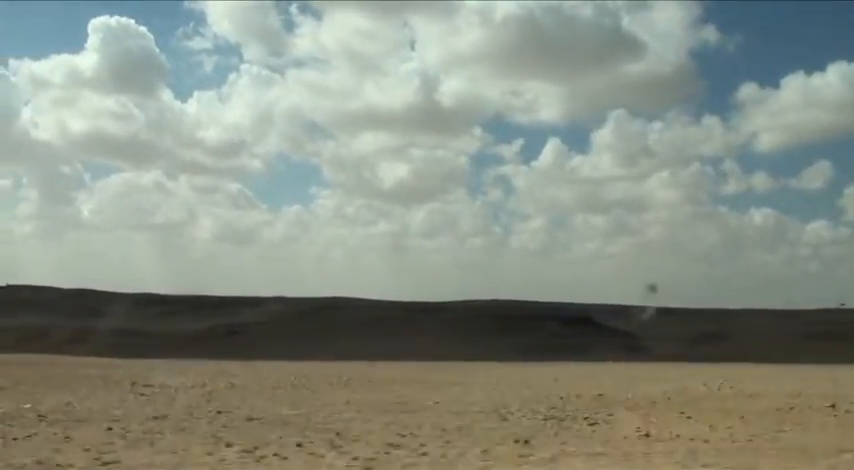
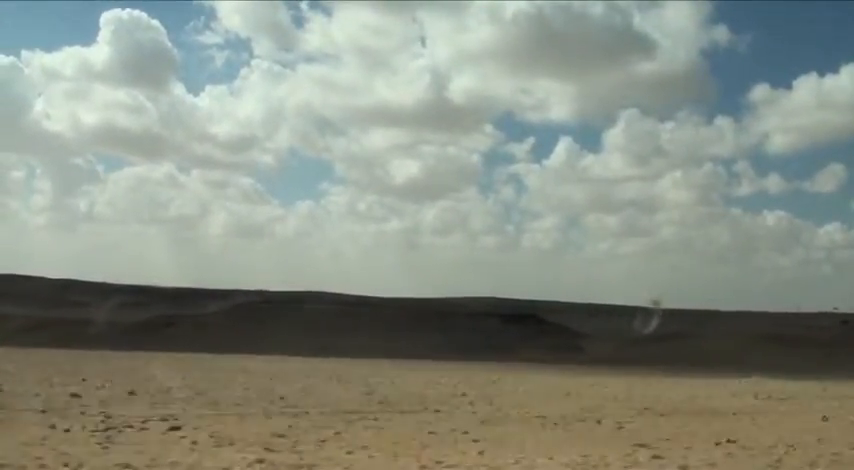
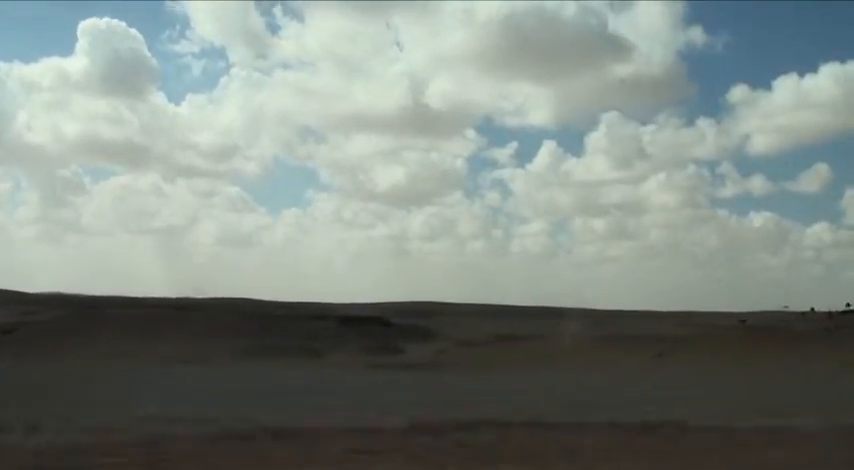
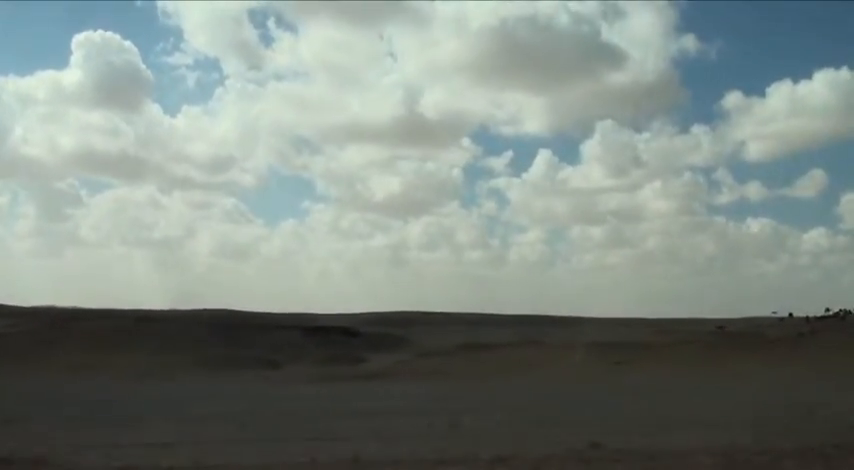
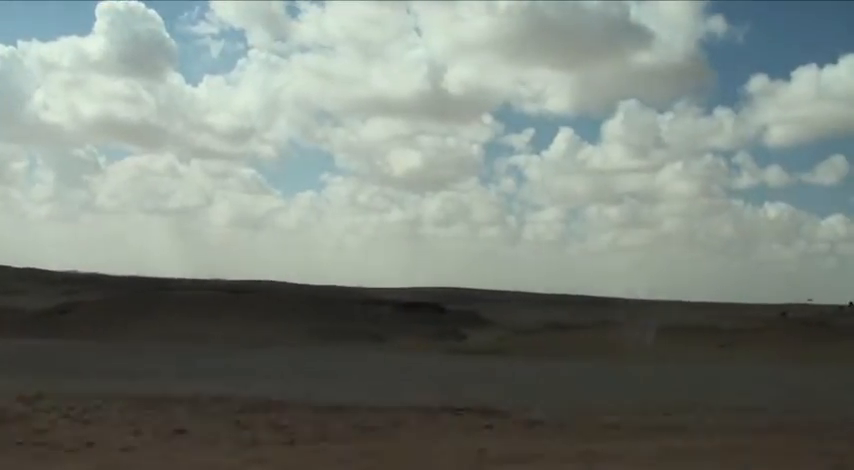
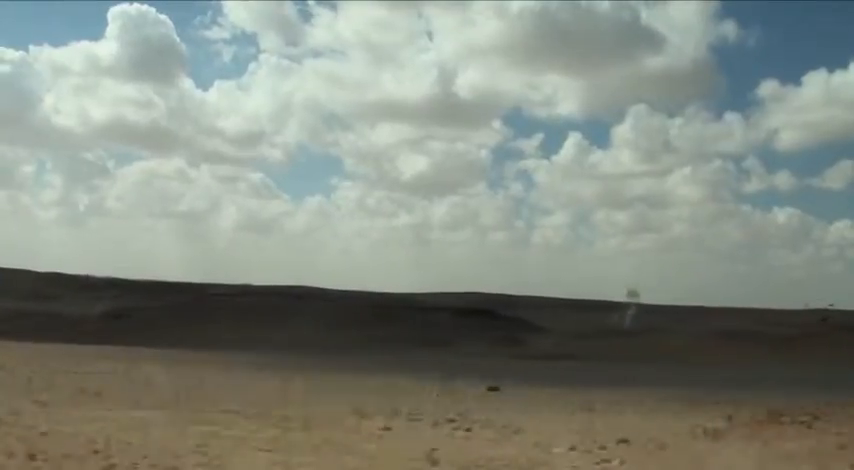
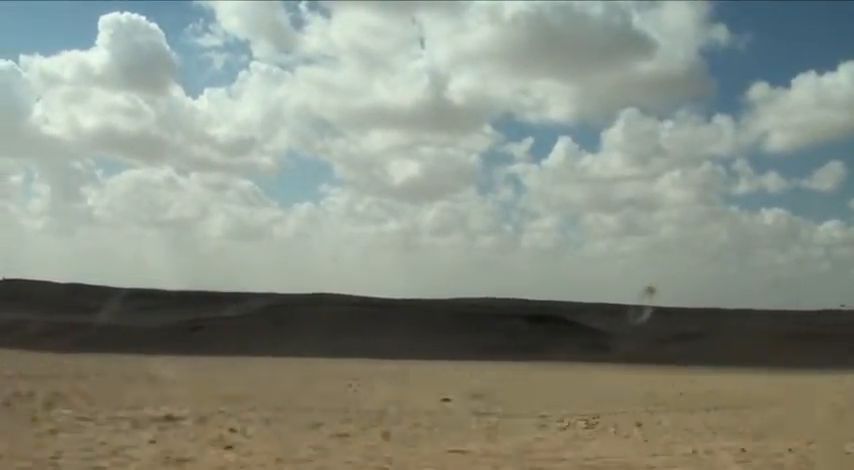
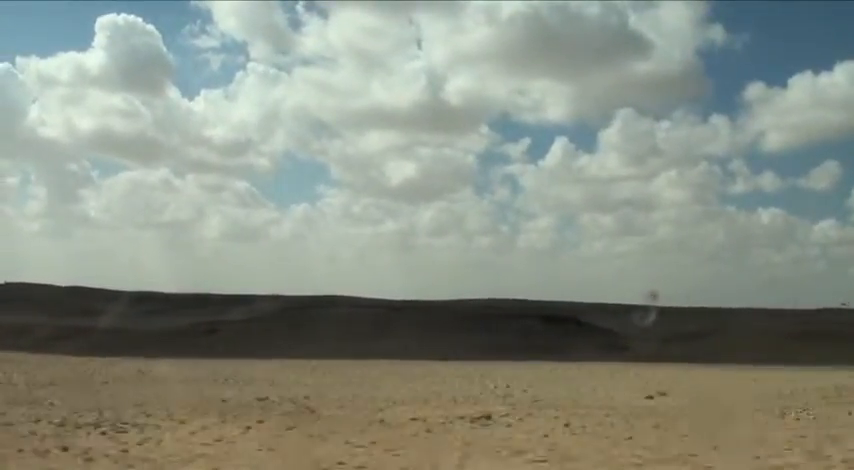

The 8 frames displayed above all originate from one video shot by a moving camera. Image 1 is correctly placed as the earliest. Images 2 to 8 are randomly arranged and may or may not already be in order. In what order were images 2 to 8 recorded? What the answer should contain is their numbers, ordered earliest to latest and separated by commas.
8, 7, 2, 6, 5, 3, 4
